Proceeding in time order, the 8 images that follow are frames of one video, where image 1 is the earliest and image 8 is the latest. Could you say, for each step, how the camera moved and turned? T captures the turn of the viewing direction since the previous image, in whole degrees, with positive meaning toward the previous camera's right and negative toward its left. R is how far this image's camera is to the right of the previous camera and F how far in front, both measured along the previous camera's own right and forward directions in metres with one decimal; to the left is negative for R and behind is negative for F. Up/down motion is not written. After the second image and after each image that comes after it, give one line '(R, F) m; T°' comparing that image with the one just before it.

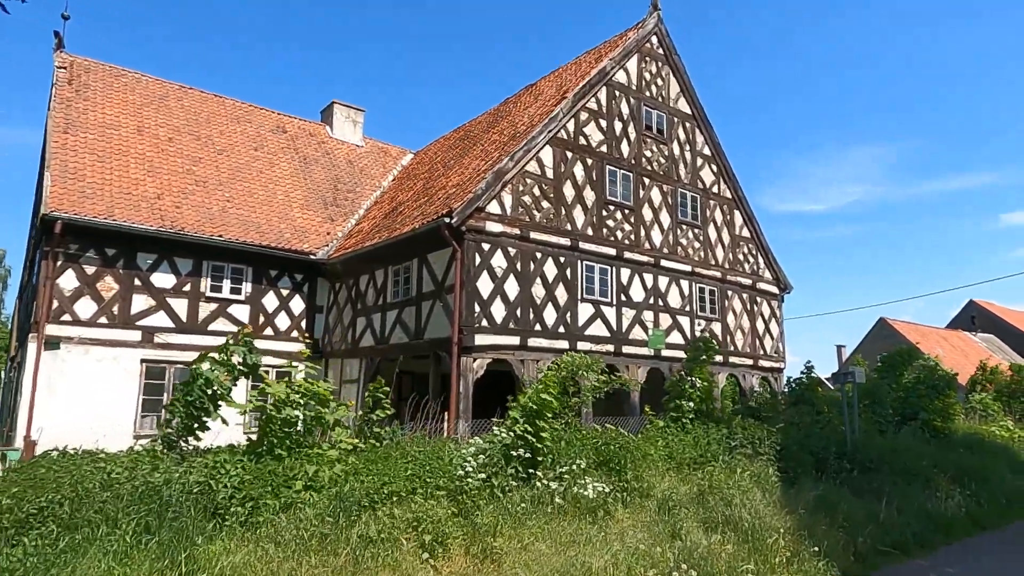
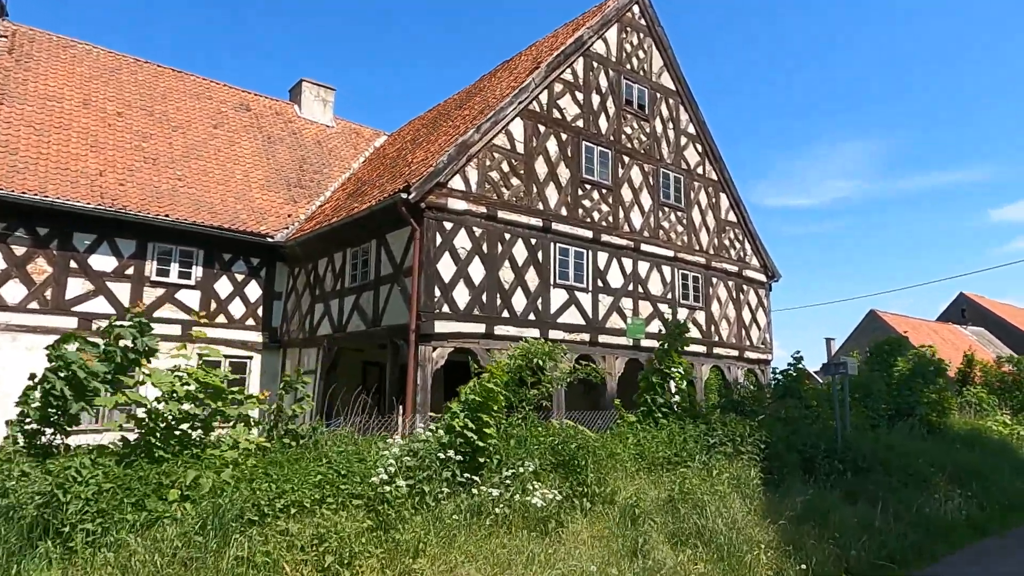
(+0.5, +1.1) m; +1°
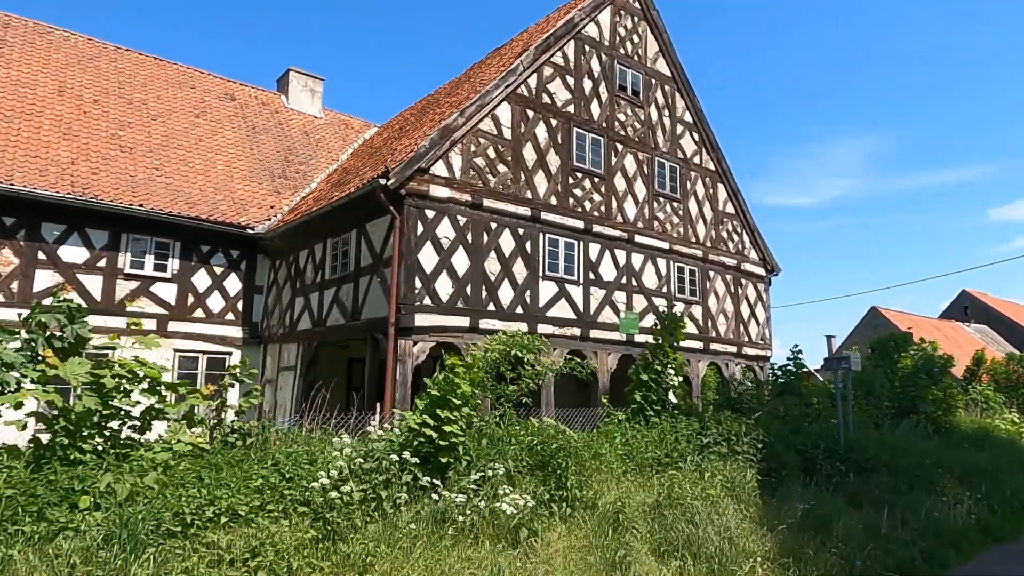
(+0.3, +0.6) m; 0°
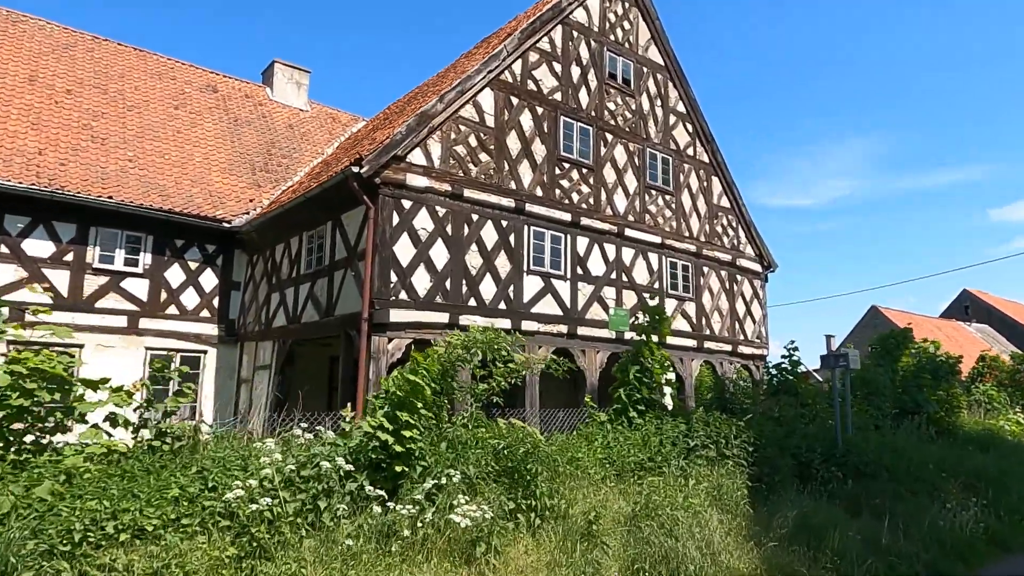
(+0.3, +0.6) m; 0°
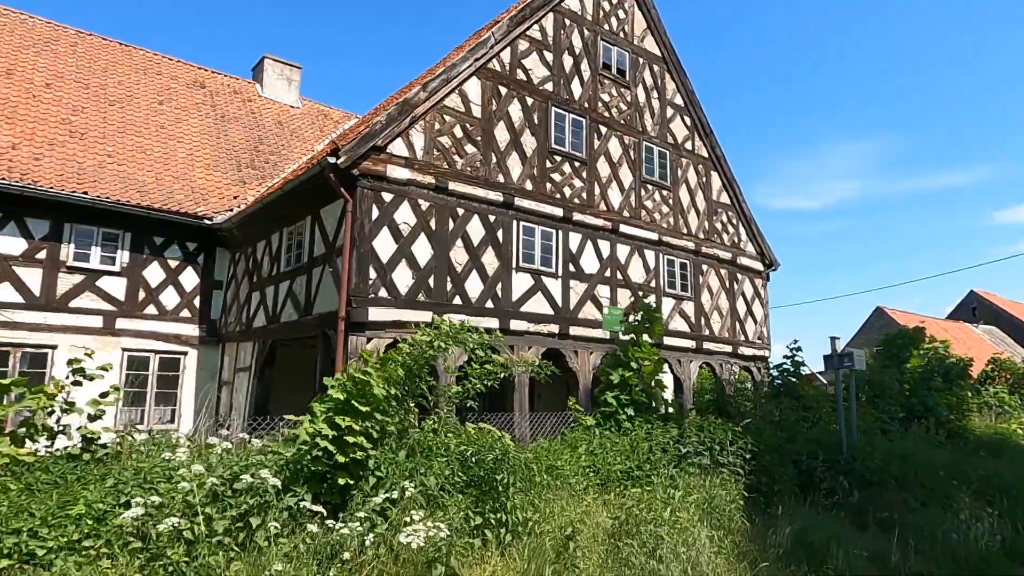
(+0.3, +0.6) m; 0°
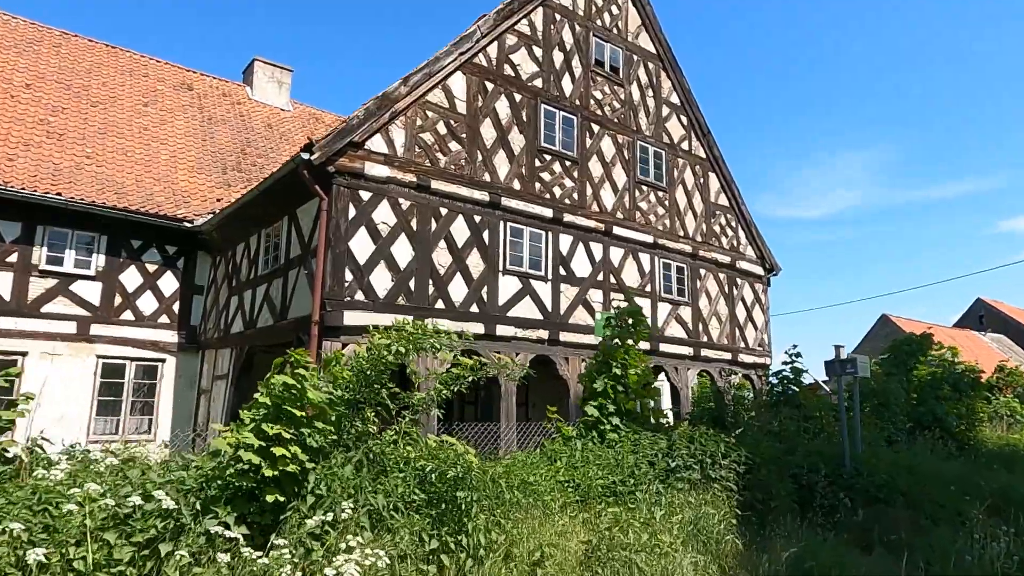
(+0.3, +0.5) m; 0°
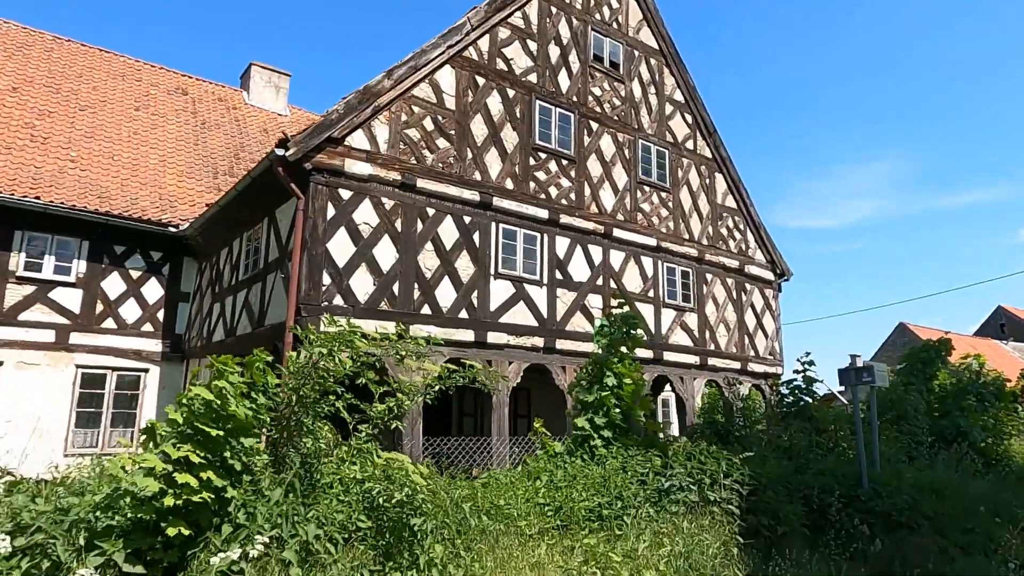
(+0.3, +0.6) m; -1°
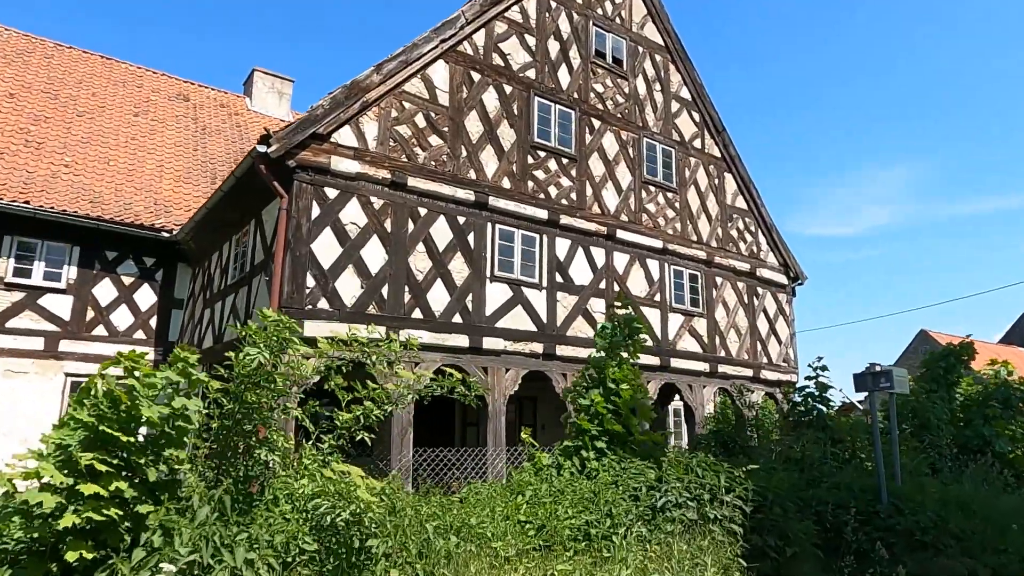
(+0.3, +0.5) m; -1°
